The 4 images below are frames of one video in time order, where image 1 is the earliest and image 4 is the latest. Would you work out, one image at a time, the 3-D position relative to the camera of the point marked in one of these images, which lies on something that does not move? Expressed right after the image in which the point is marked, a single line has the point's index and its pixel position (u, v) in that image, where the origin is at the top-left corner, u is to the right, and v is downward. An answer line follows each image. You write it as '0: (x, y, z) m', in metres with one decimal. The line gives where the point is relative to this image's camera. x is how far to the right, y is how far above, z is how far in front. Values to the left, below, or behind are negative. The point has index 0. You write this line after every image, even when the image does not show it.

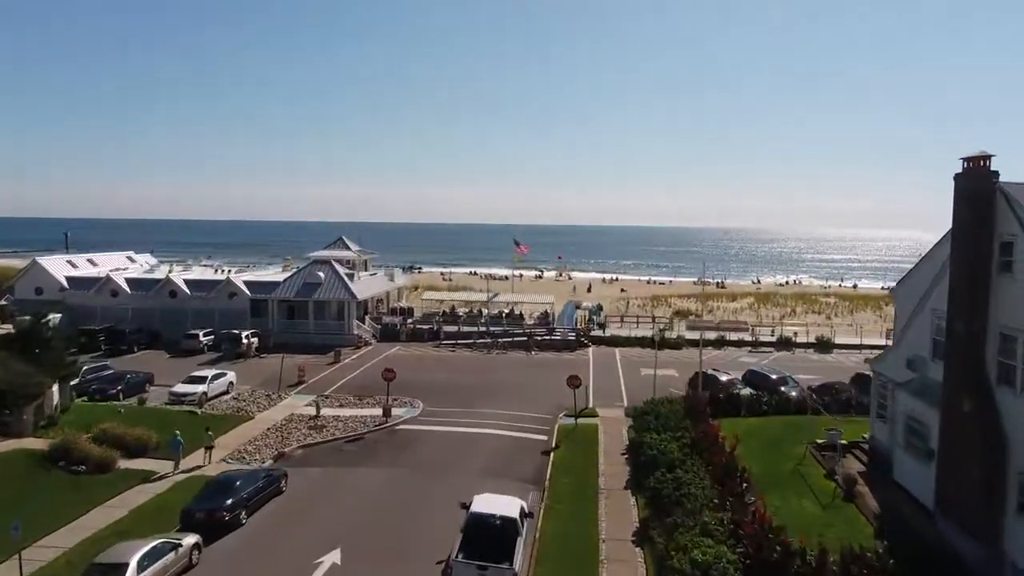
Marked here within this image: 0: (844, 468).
0: (+7.1, -3.9, +15.2) m
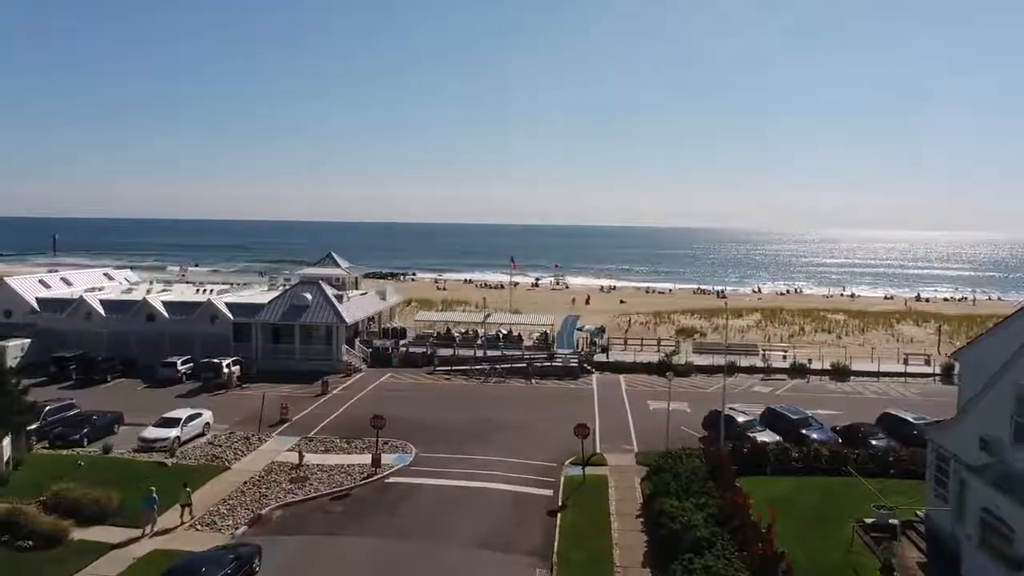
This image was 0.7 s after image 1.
0: (+7.2, -5.0, +13.2) m
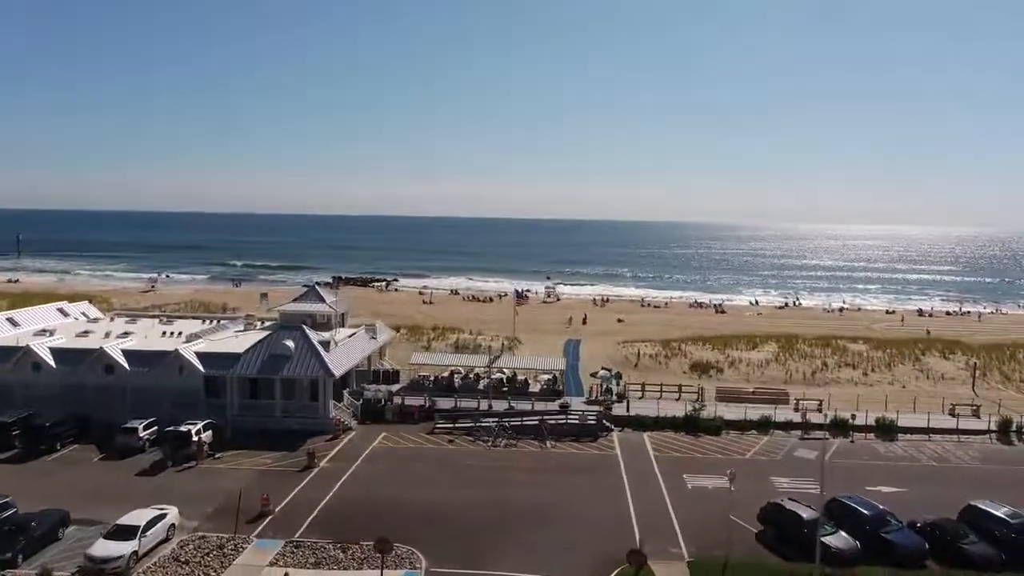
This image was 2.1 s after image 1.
0: (+8.3, -7.3, +9.6) m
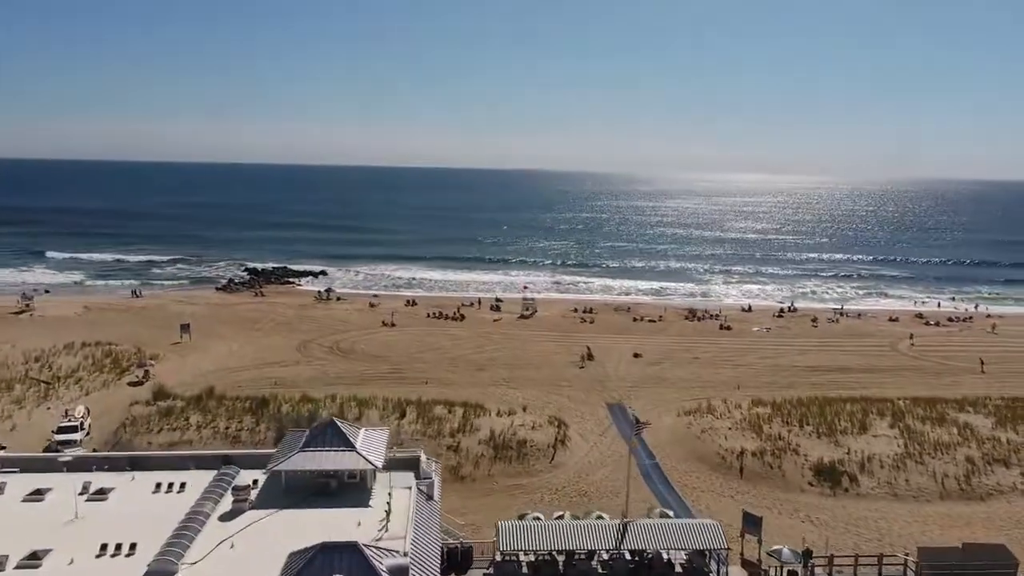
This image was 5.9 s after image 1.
0: (+16.9, -13.7, 0.0) m
